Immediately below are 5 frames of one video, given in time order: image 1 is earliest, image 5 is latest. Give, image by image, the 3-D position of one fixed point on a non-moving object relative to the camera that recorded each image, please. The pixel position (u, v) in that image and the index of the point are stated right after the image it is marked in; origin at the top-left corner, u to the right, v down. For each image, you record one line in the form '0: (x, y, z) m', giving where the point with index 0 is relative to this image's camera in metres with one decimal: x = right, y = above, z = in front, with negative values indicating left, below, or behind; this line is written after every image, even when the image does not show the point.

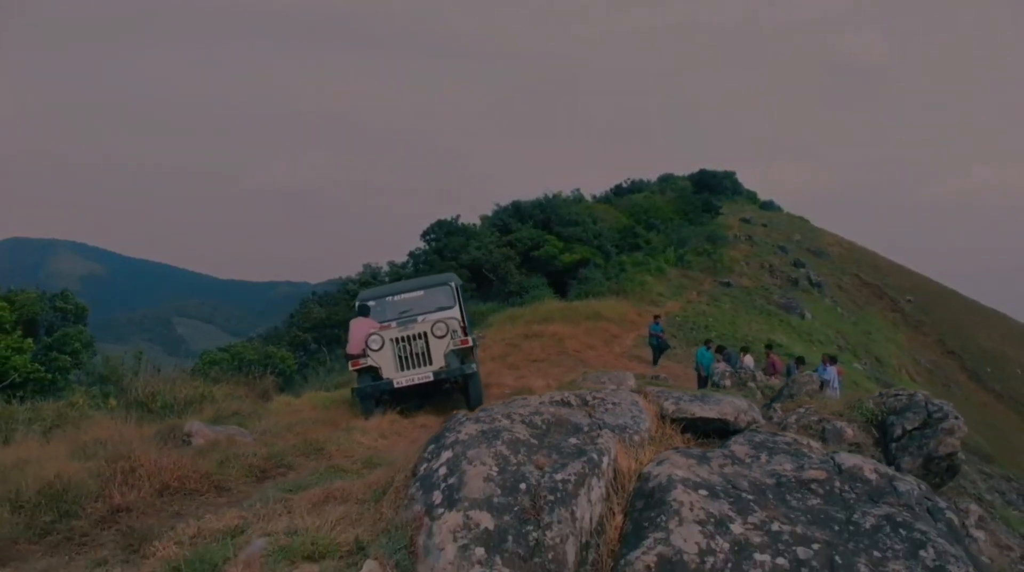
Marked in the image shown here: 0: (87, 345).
0: (-7.3, -1.0, +13.7) m
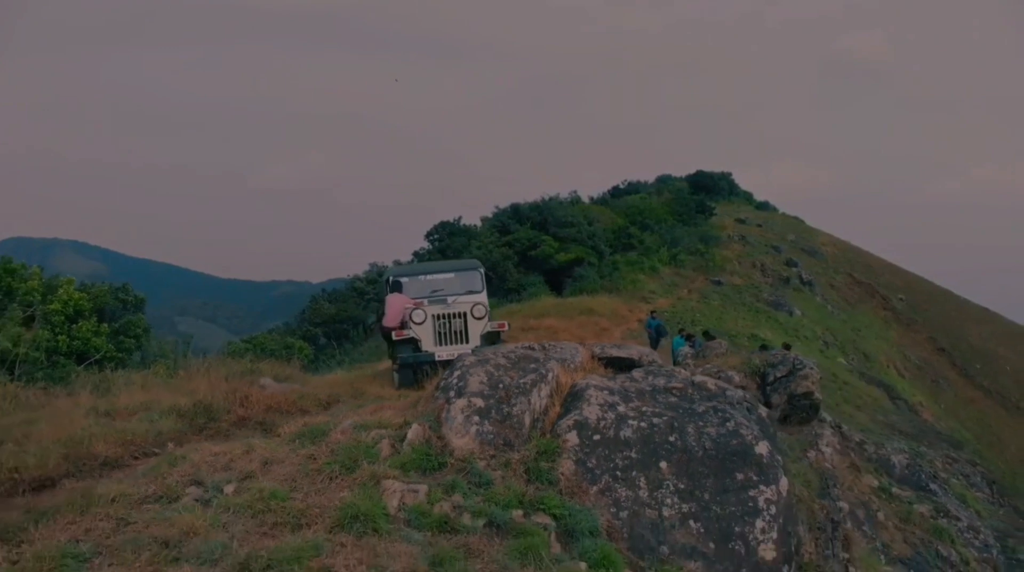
0: (-7.4, -0.9, +16.1) m
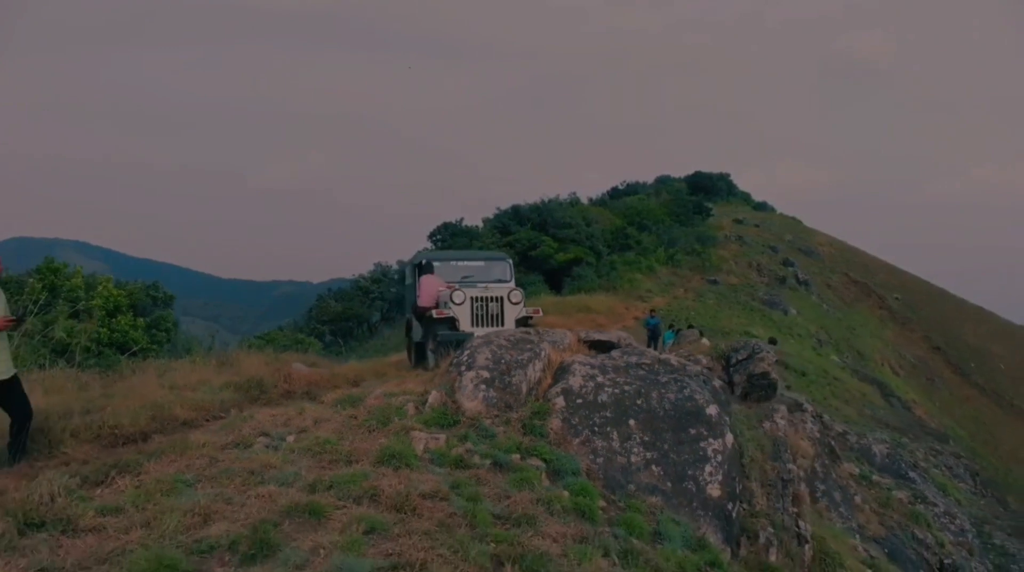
0: (-7.4, -0.9, +17.5) m
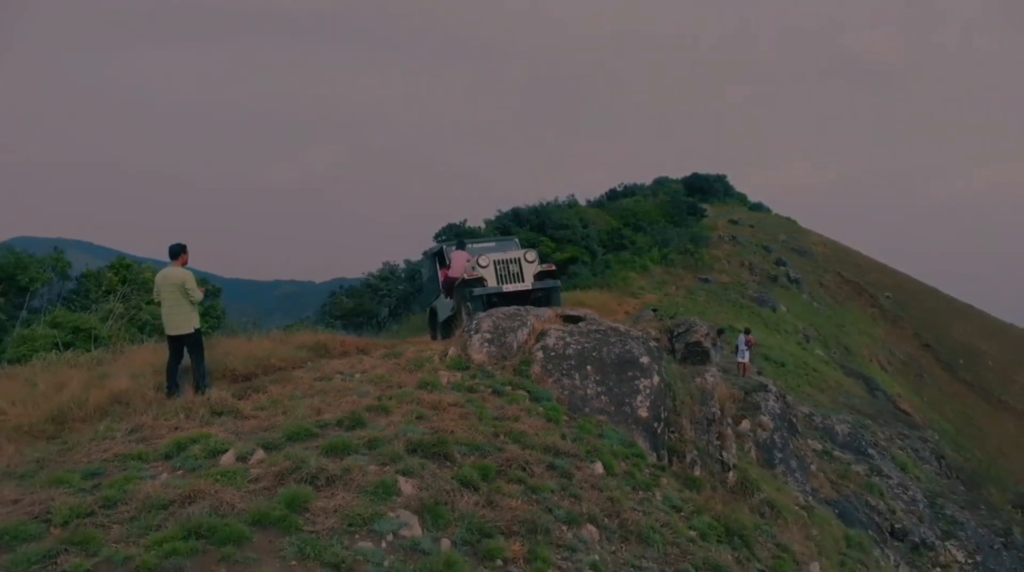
0: (-7.4, -0.7, +20.6) m
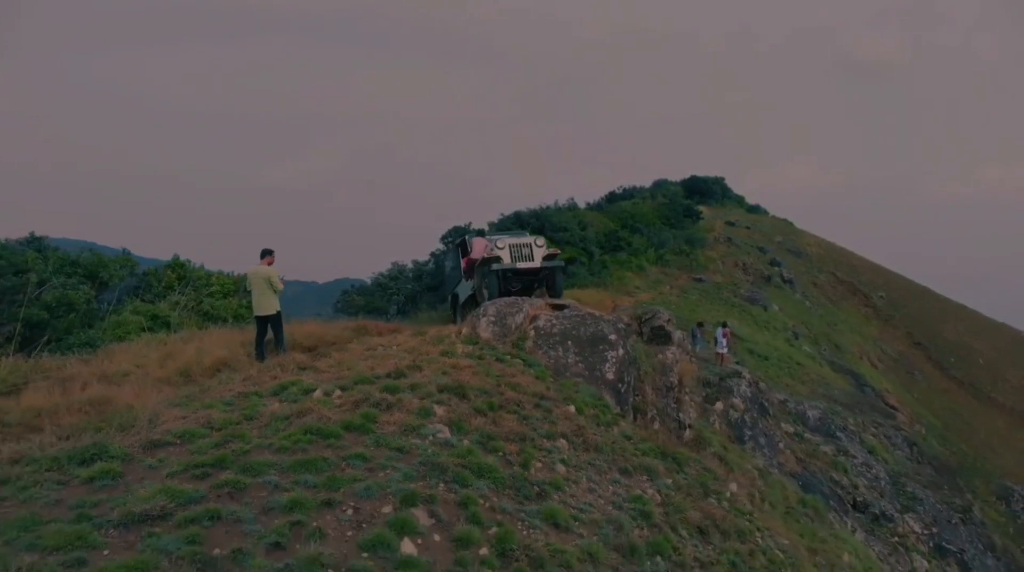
0: (-7.4, -0.6, +23.7) m
